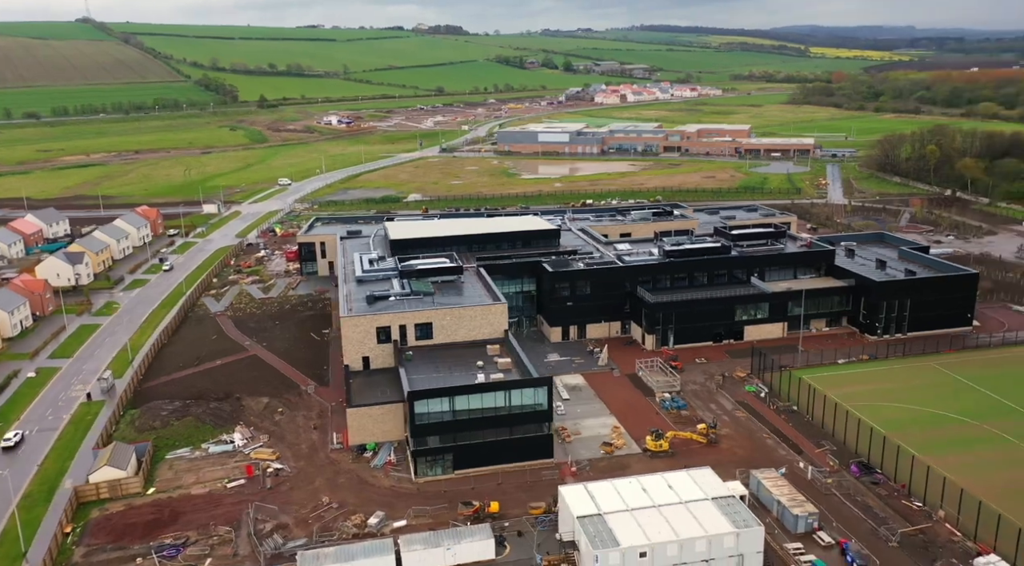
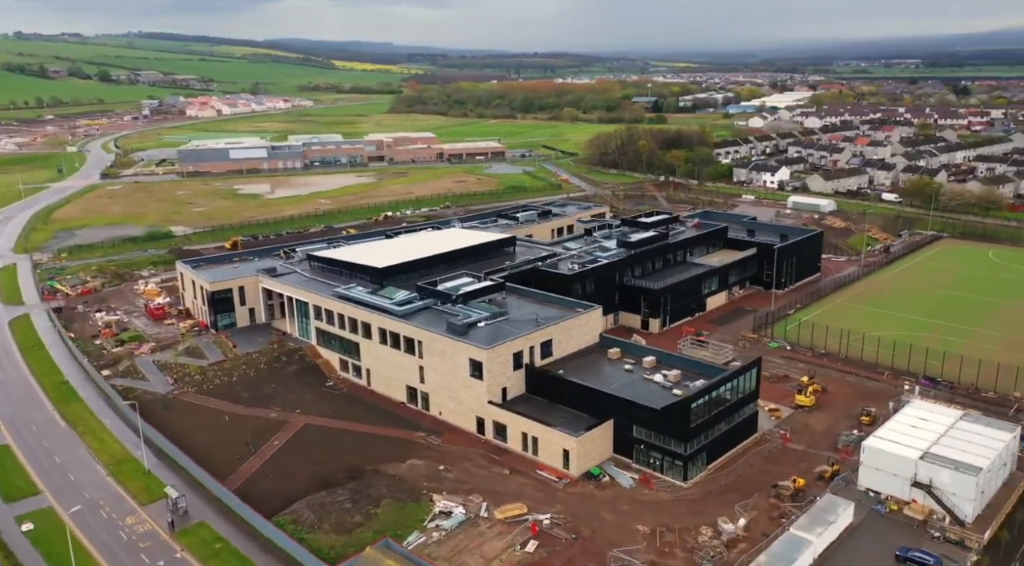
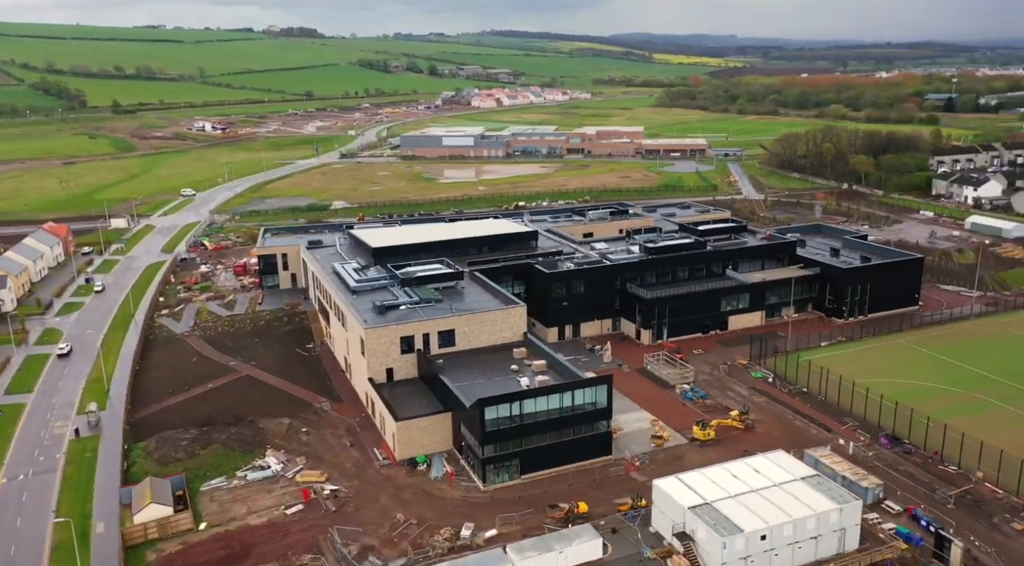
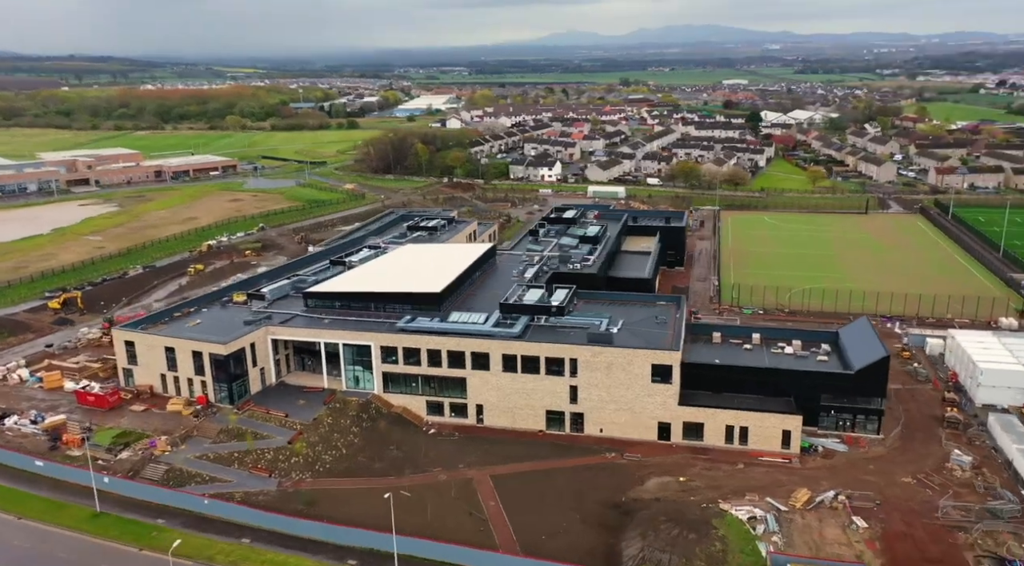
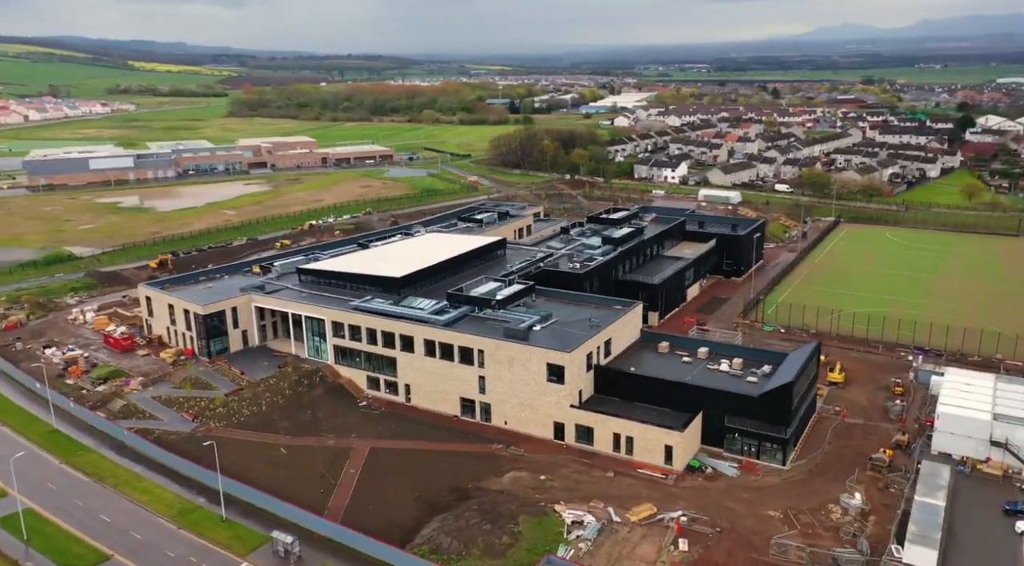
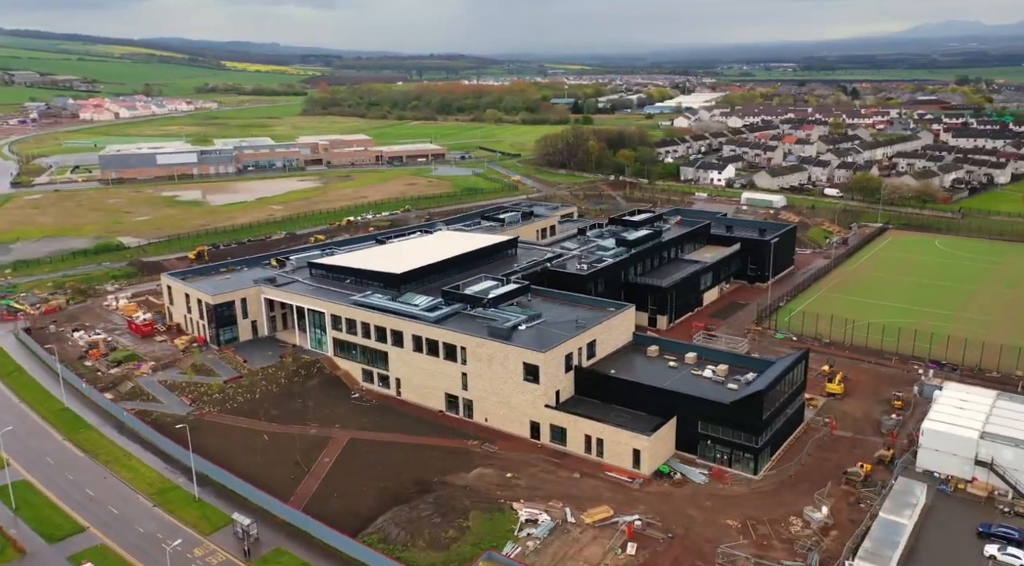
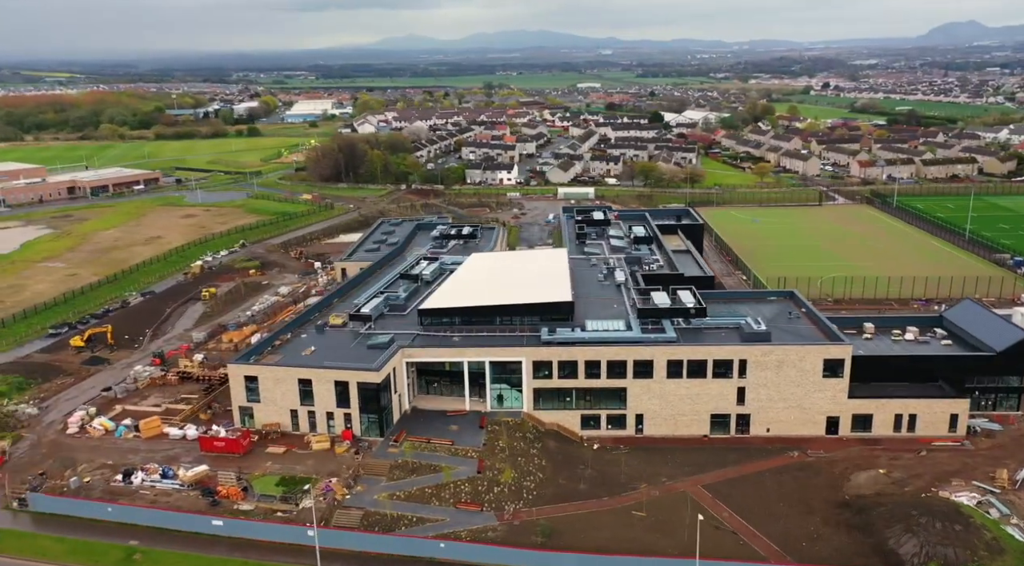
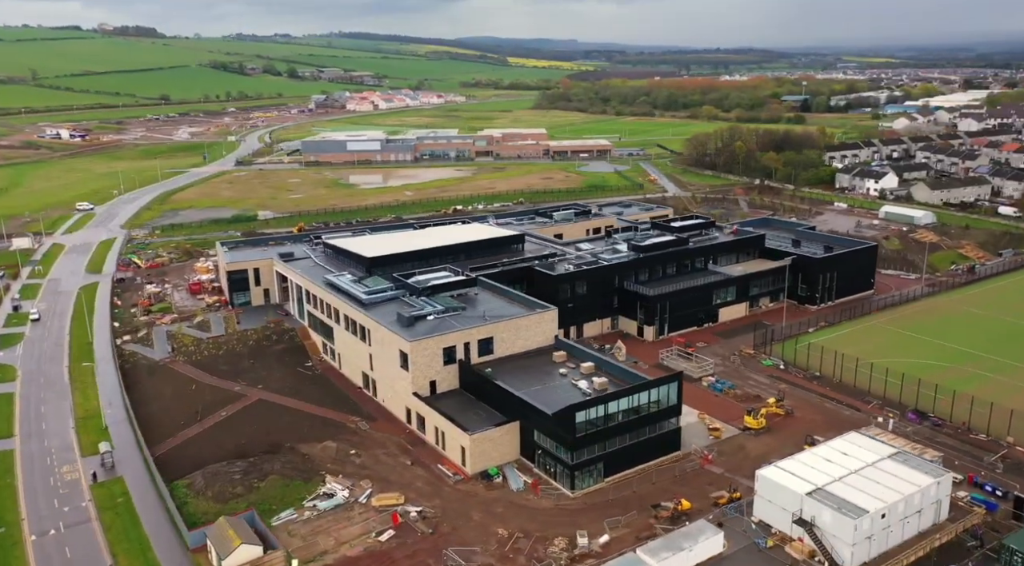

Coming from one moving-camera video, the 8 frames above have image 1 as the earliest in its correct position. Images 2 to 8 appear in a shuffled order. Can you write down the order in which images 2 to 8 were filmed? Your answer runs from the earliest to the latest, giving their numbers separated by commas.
3, 8, 2, 6, 5, 4, 7
